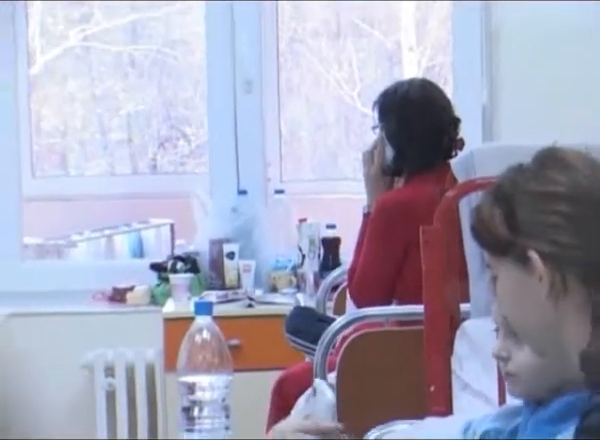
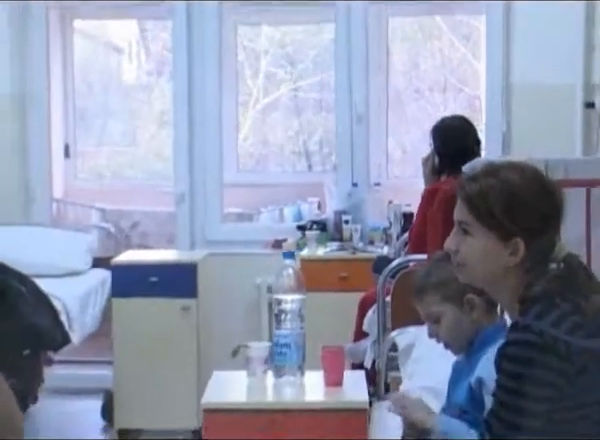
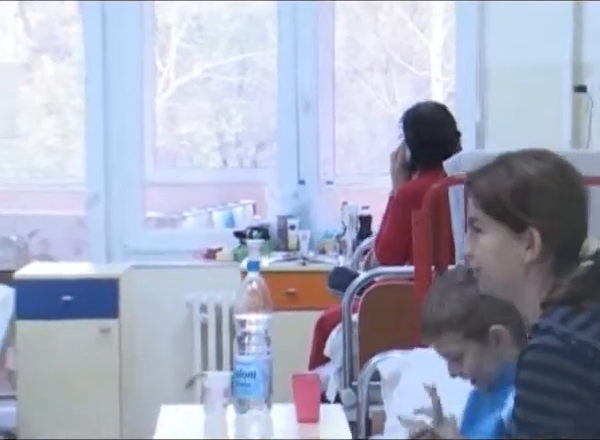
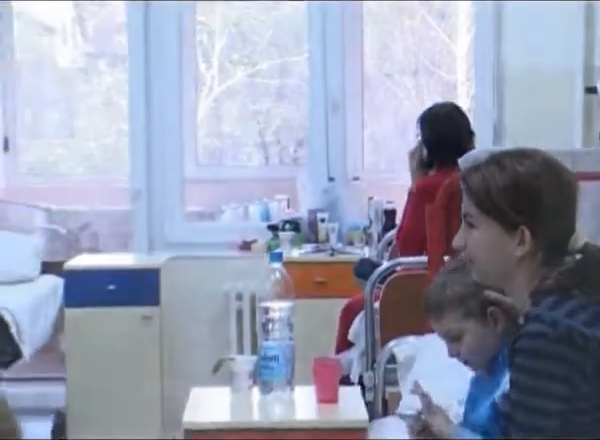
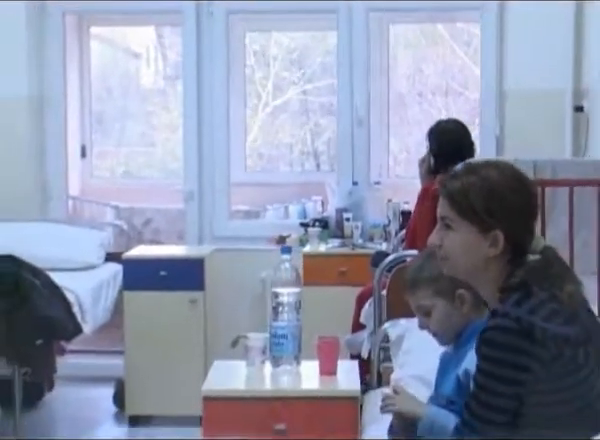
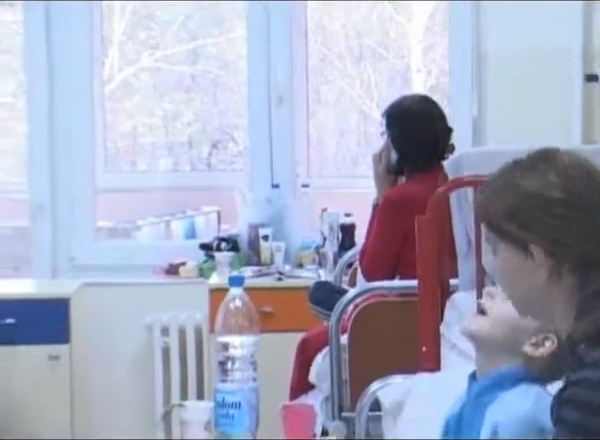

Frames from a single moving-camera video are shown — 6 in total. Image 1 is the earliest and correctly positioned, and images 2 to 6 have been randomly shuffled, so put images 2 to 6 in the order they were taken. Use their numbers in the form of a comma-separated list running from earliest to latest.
6, 3, 4, 2, 5
